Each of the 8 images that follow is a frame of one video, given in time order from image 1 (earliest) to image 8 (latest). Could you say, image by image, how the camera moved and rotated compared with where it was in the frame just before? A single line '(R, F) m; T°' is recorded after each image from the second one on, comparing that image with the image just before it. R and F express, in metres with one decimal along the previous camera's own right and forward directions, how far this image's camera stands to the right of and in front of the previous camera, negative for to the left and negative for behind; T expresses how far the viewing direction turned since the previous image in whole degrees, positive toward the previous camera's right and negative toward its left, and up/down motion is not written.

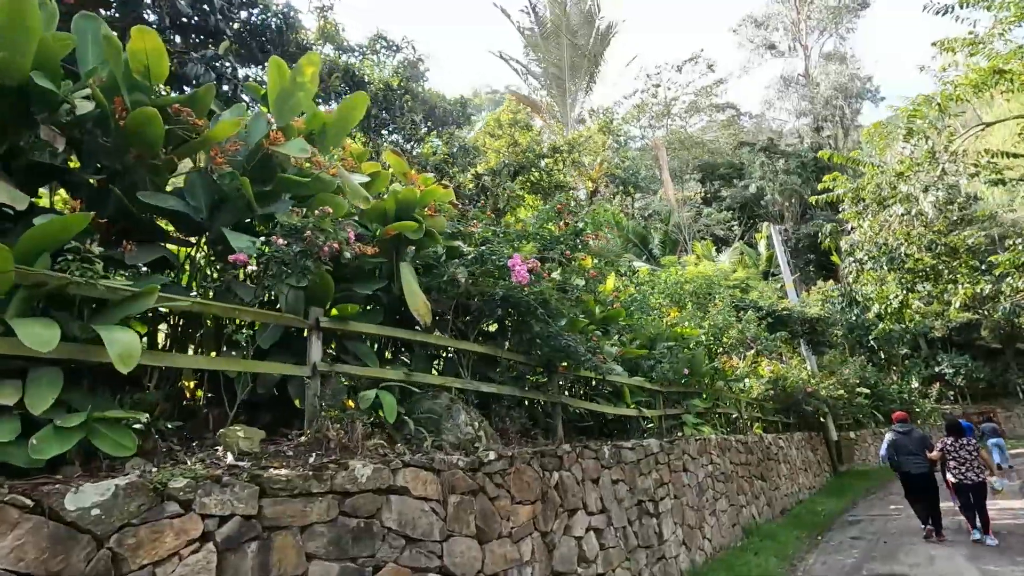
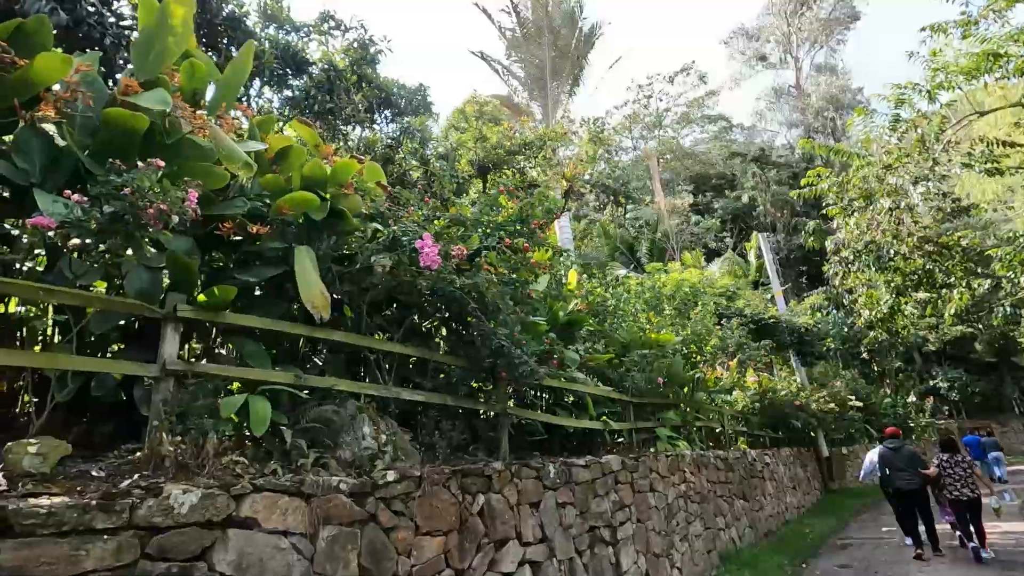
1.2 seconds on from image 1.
(+0.4, +0.5) m; 0°
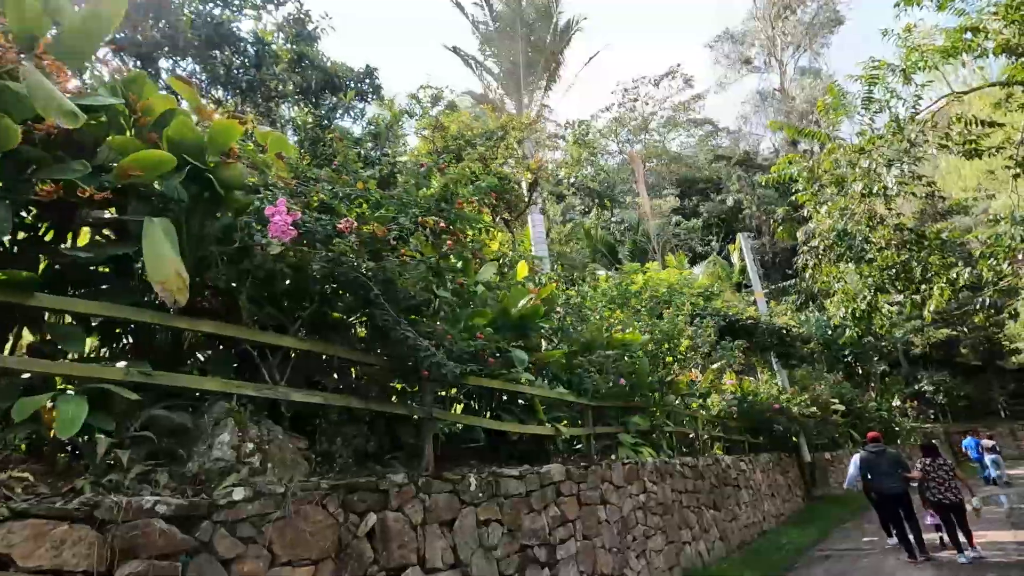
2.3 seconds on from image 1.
(+0.5, +0.5) m; +1°
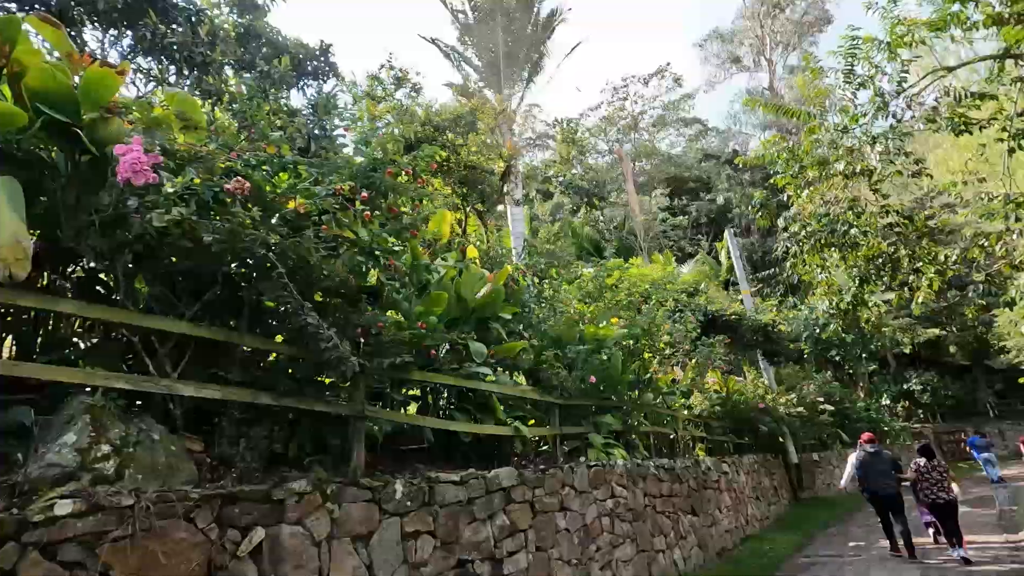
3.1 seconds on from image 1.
(+0.3, +0.4) m; +1°
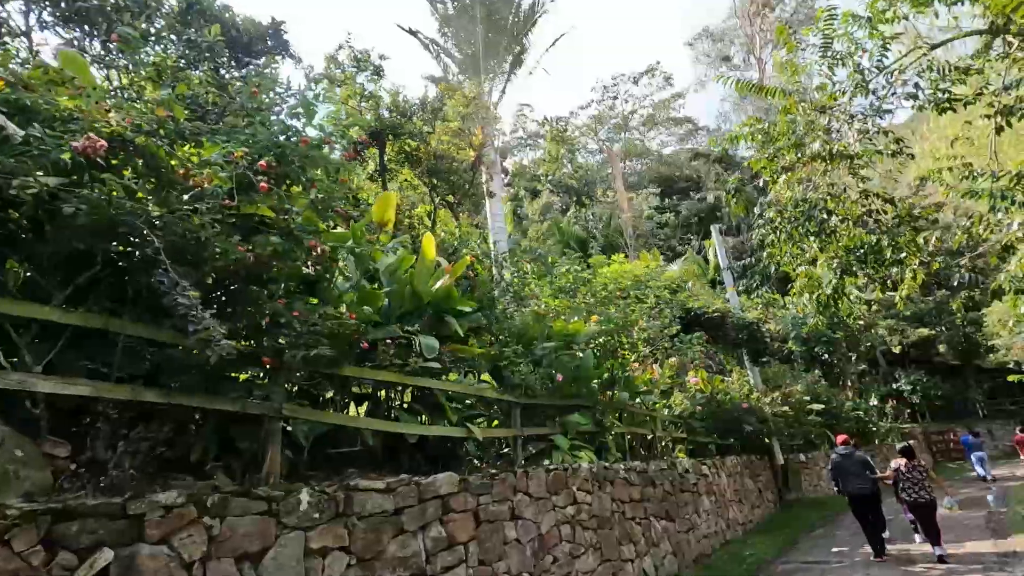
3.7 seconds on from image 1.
(+0.3, +0.3) m; +1°
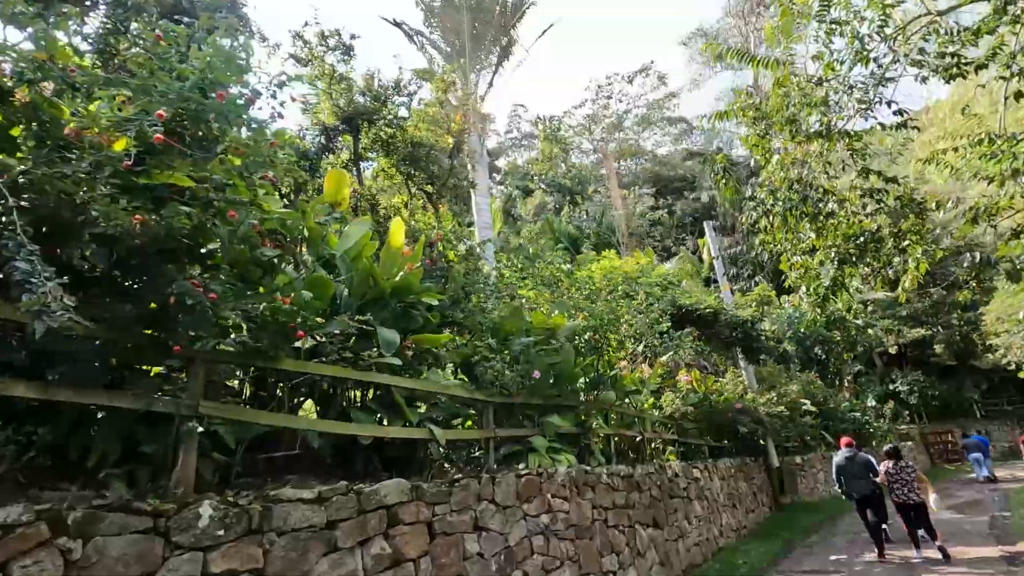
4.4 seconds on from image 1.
(+0.2, +0.4) m; 0°
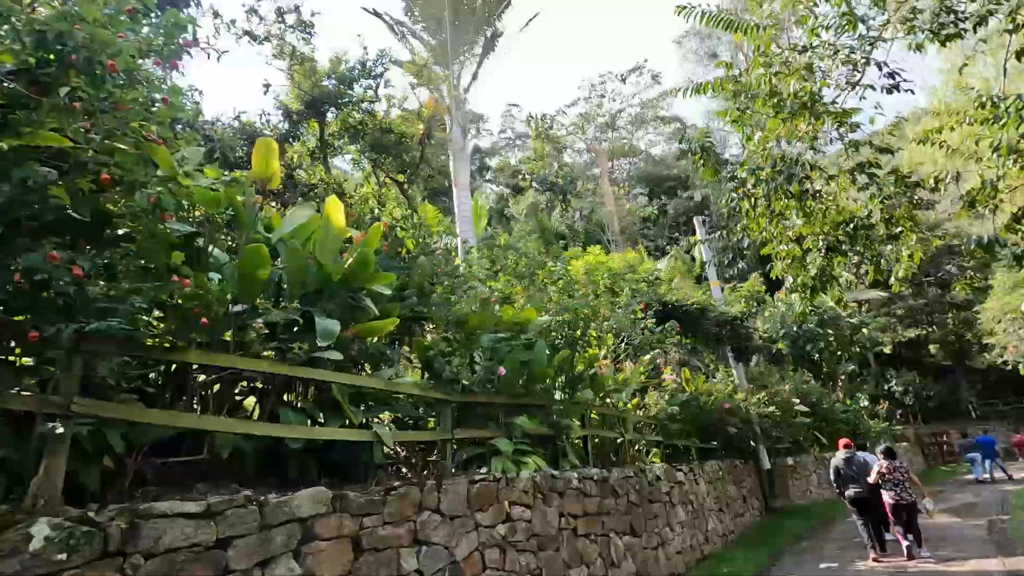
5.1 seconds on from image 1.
(+0.3, +0.4) m; 0°
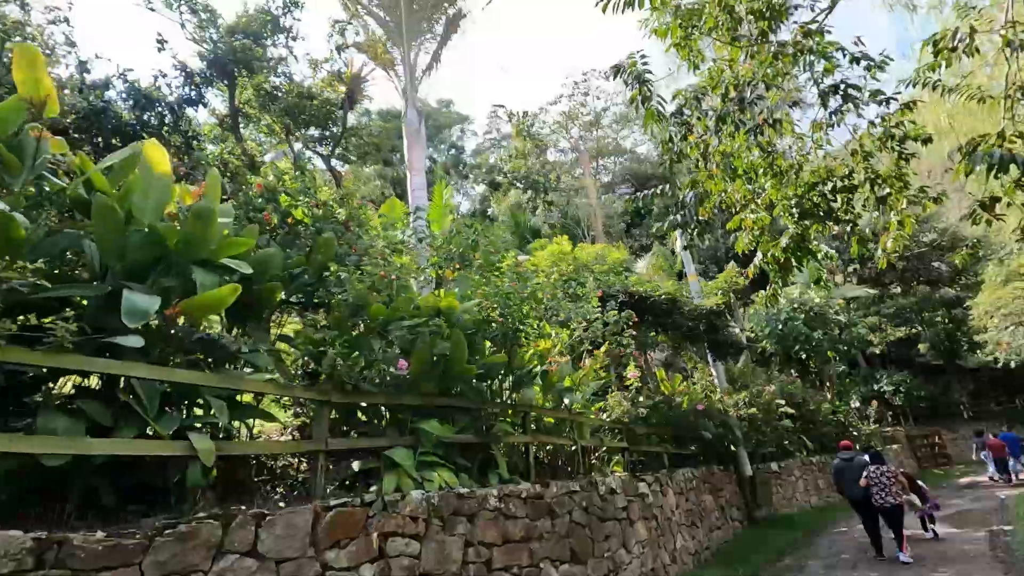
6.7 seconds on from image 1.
(+0.6, +0.9) m; +1°
